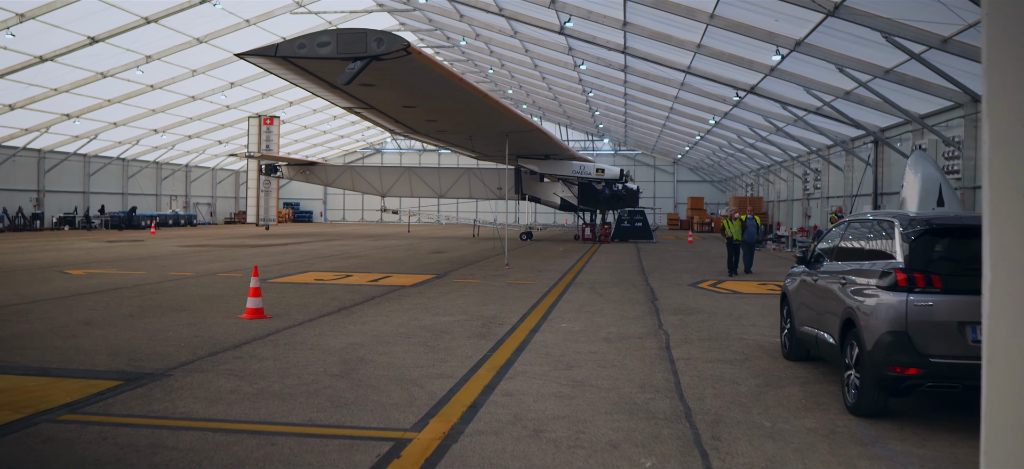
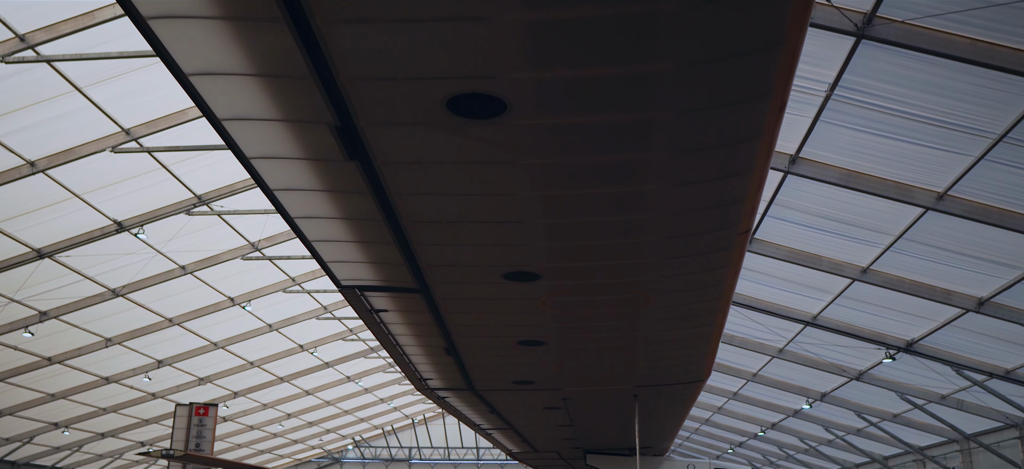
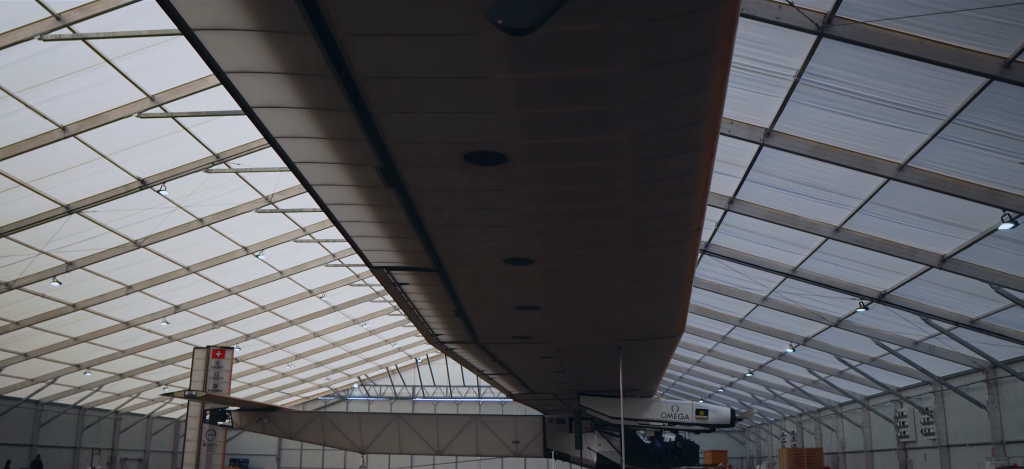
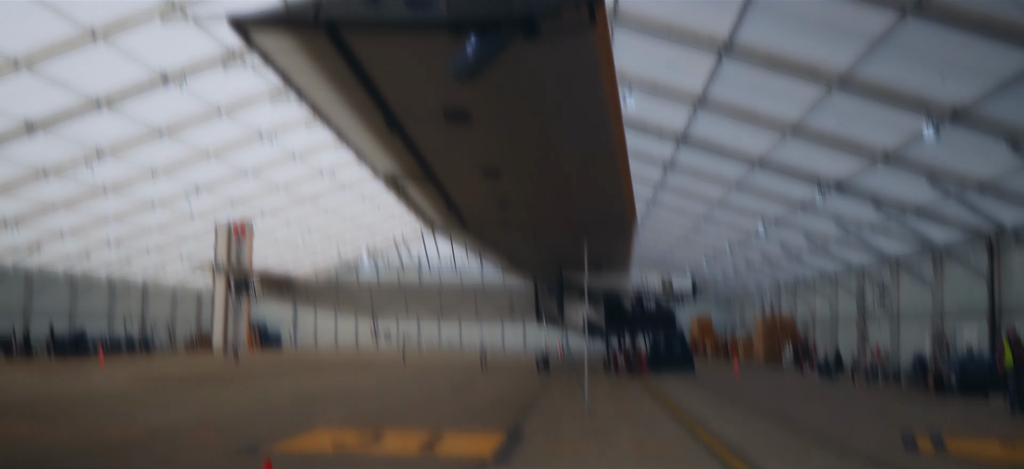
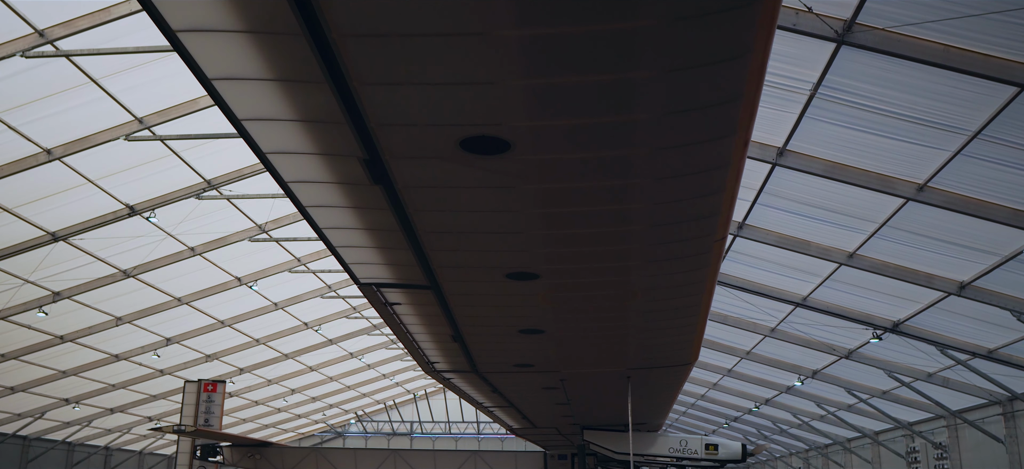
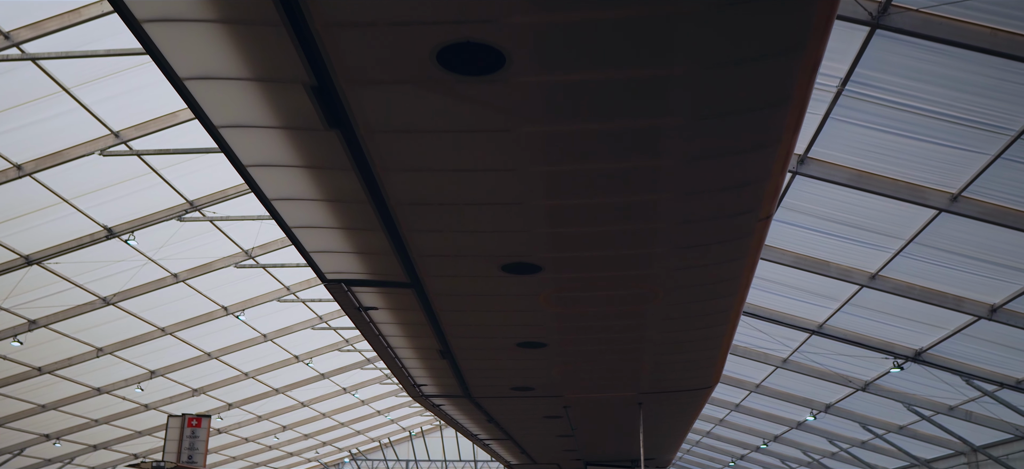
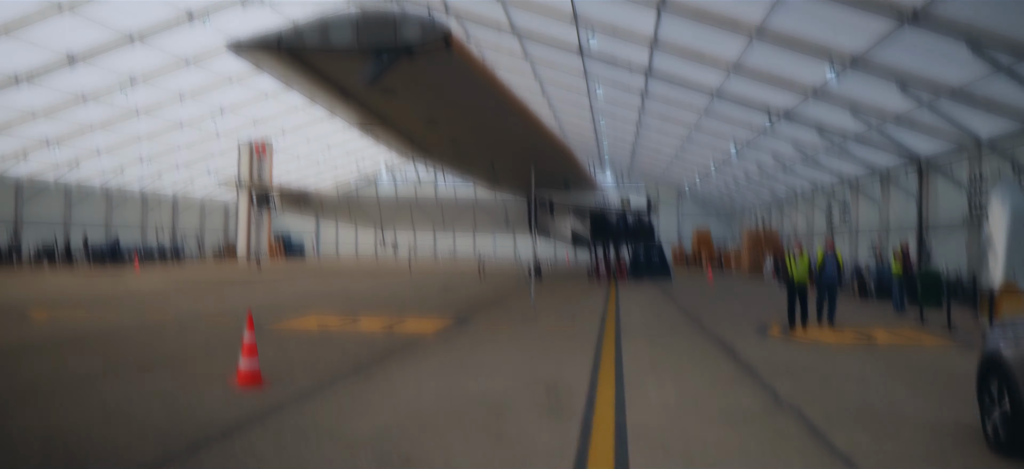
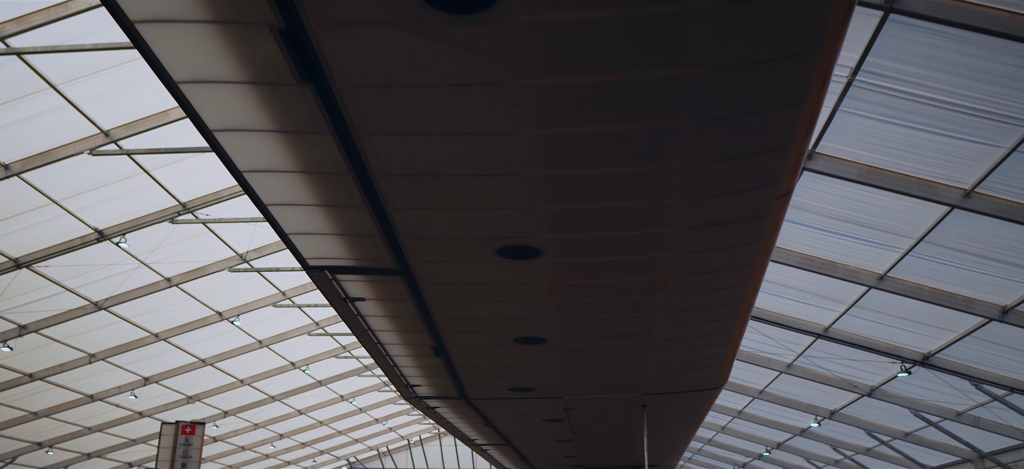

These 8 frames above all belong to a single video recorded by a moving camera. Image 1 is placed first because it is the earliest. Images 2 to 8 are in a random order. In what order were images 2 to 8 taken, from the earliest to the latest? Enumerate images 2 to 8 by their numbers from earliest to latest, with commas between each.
7, 4, 3, 5, 2, 6, 8
